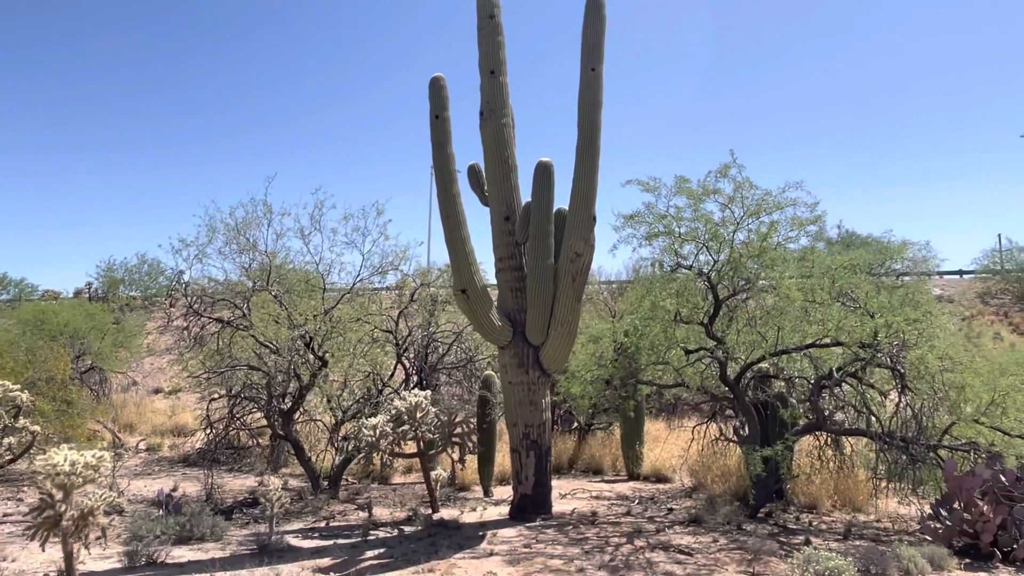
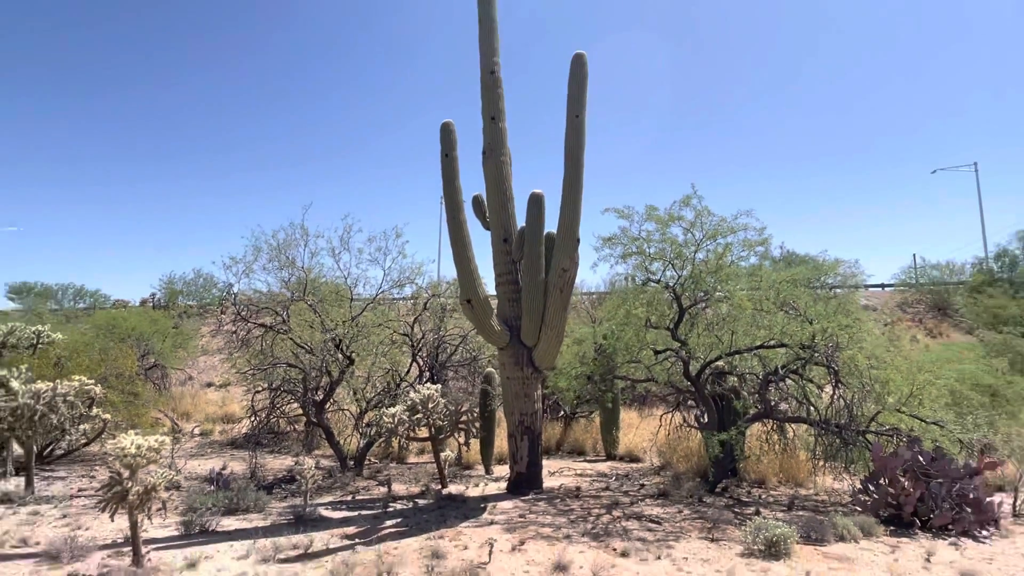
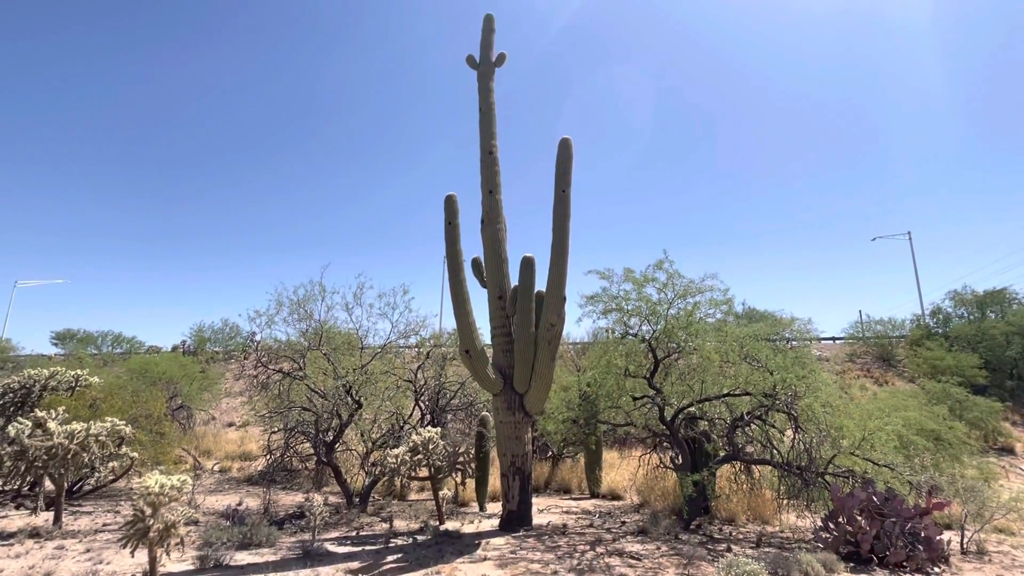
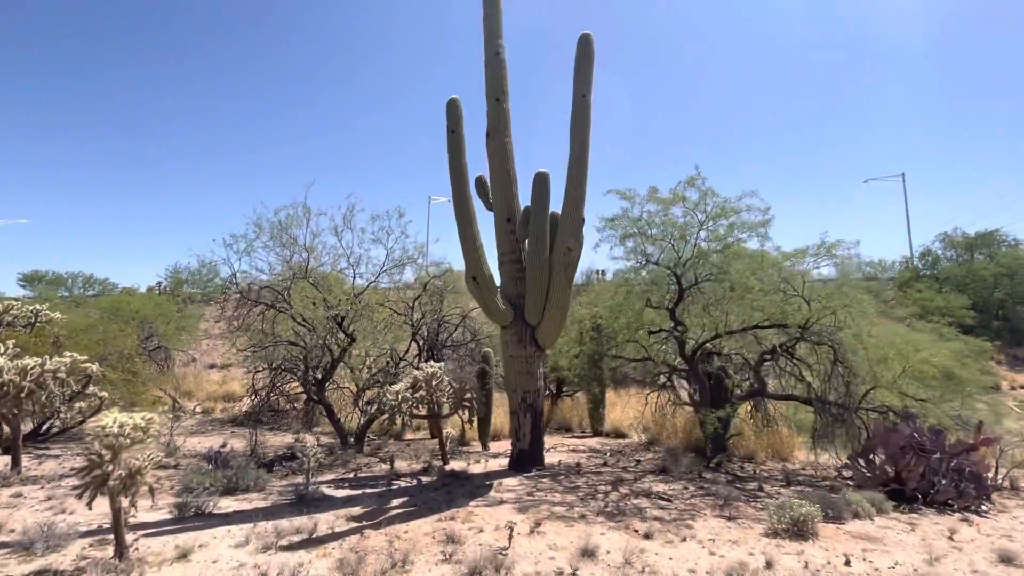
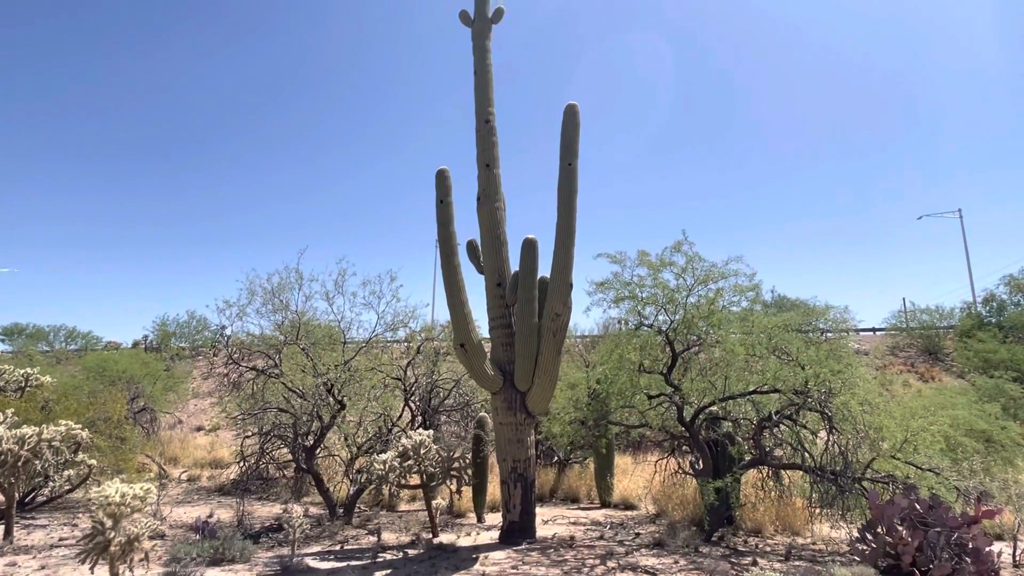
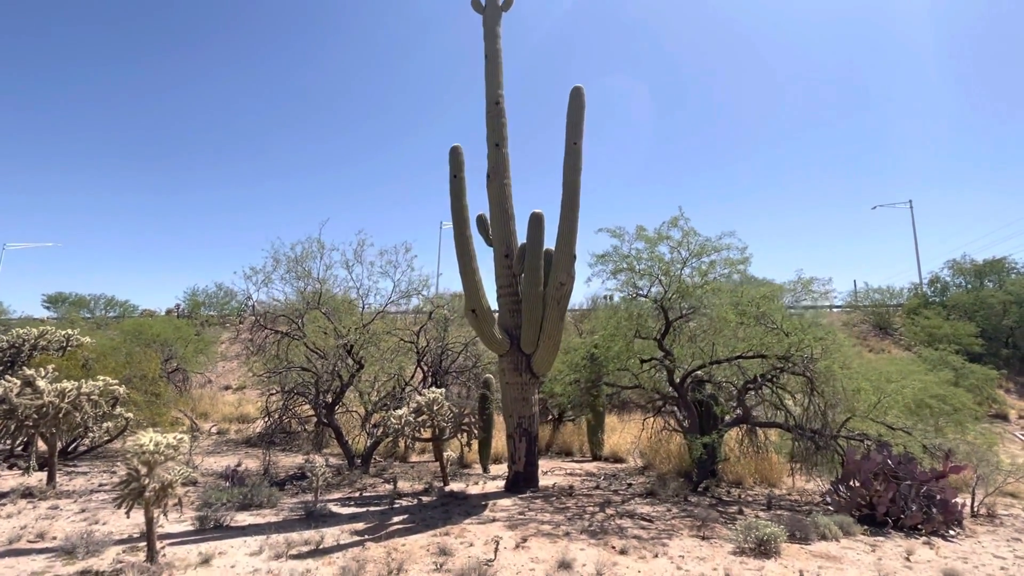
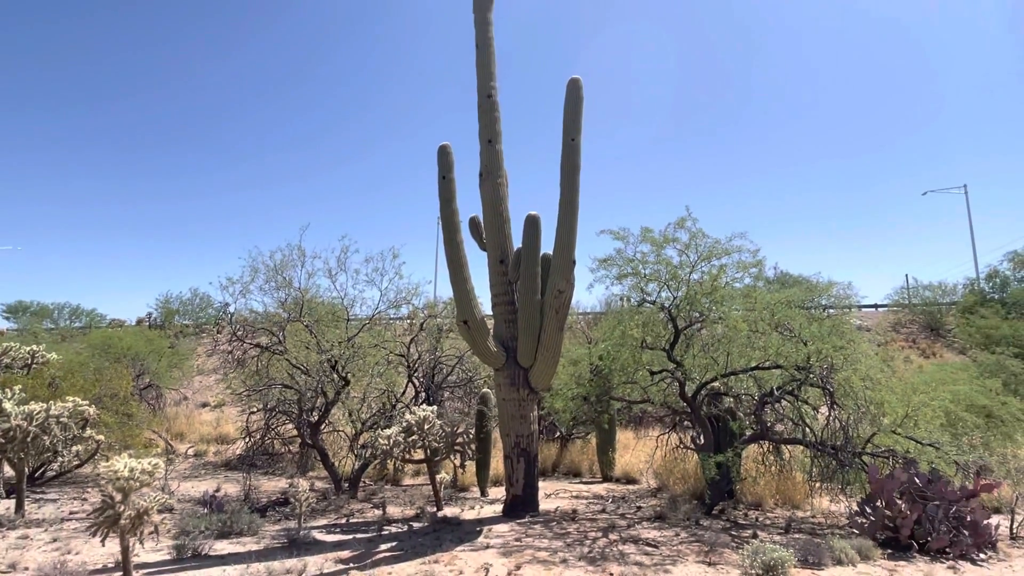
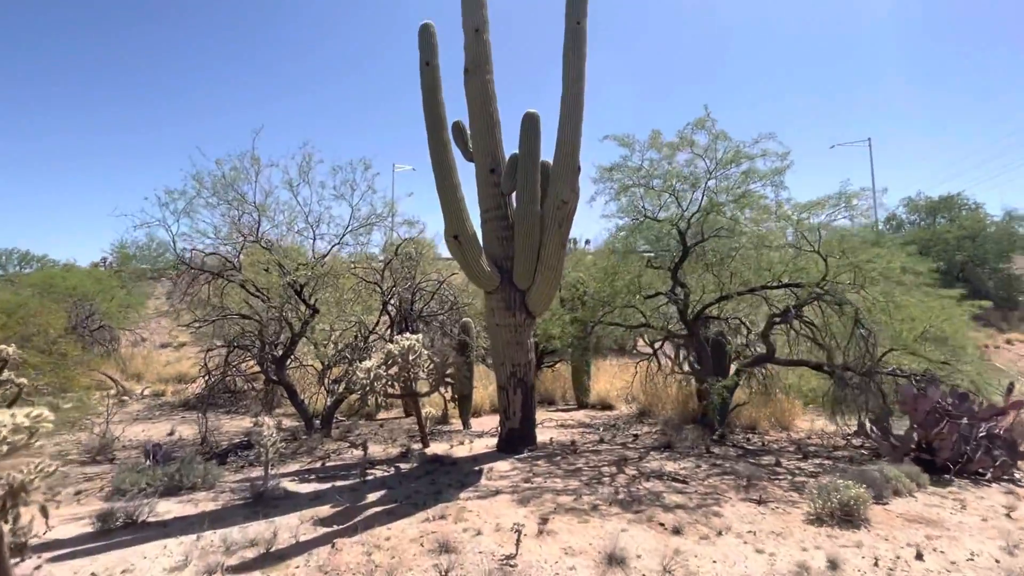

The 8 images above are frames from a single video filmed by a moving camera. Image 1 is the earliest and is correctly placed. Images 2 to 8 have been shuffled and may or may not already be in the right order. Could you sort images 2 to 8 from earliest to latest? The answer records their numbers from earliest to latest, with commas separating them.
2, 7, 5, 3, 6, 4, 8
